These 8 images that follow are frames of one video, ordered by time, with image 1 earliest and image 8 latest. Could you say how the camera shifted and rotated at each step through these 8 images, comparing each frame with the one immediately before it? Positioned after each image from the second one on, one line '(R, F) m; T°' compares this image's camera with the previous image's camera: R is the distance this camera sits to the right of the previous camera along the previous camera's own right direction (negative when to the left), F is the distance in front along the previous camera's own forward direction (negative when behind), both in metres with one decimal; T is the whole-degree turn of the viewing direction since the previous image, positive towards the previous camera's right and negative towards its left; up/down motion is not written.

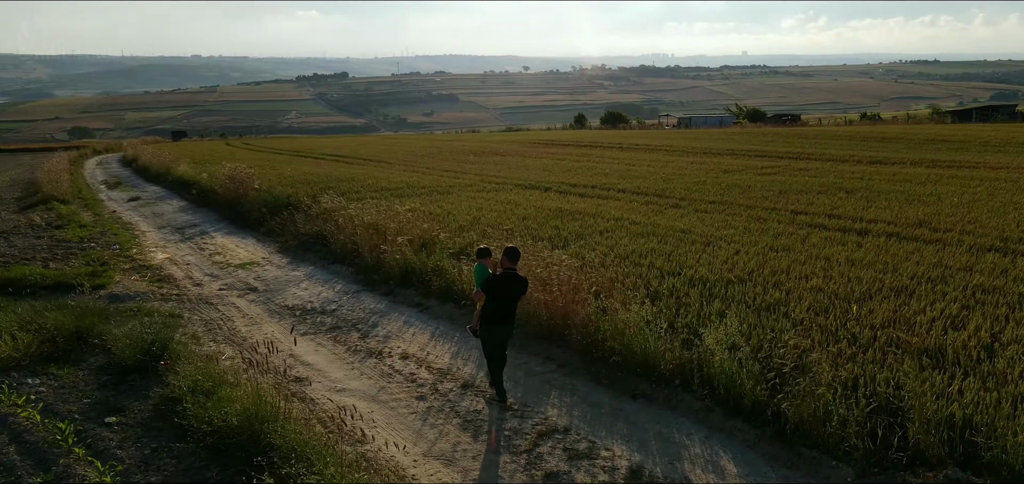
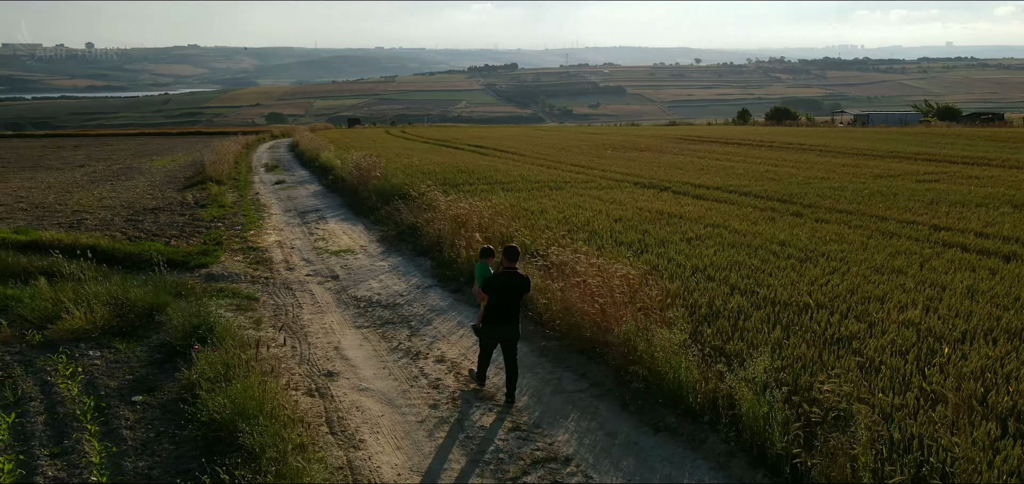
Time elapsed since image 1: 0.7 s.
(+1.0, +0.5) m; -12°
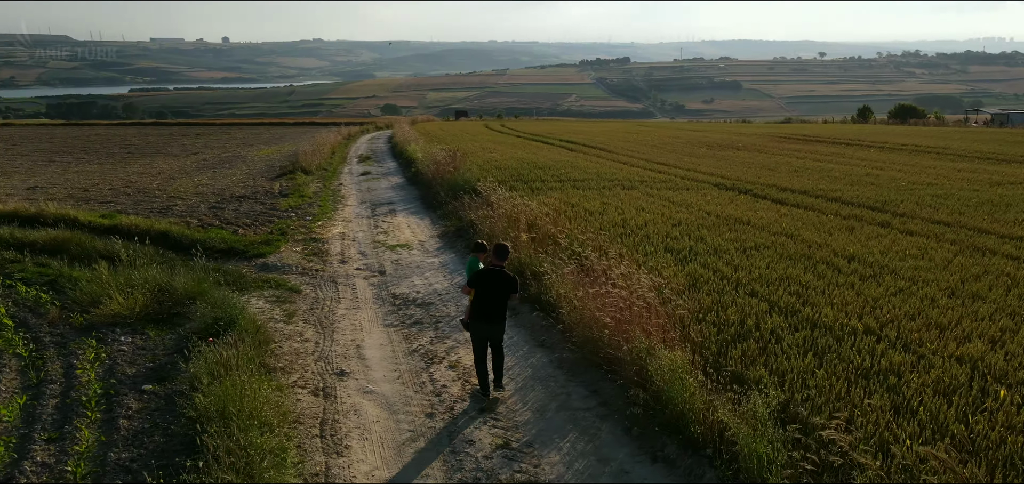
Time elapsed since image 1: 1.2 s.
(+0.7, +0.3) m; -8°
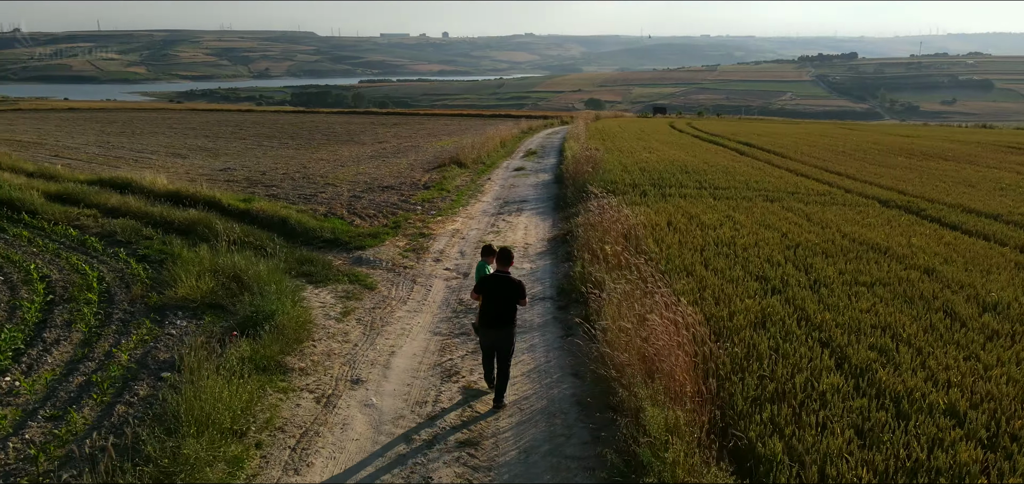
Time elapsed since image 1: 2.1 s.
(+1.3, +0.7) m; -15°
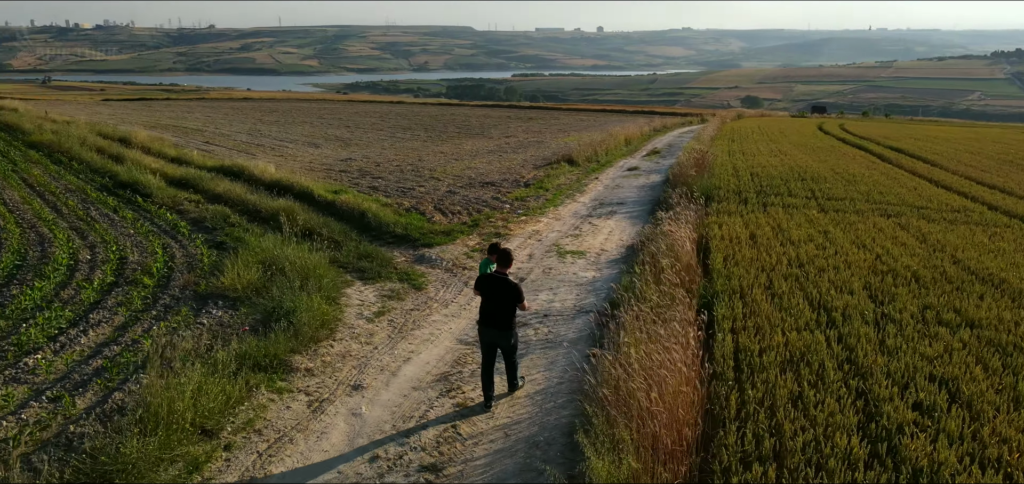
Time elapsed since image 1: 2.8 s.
(+1.0, +0.5) m; -11°
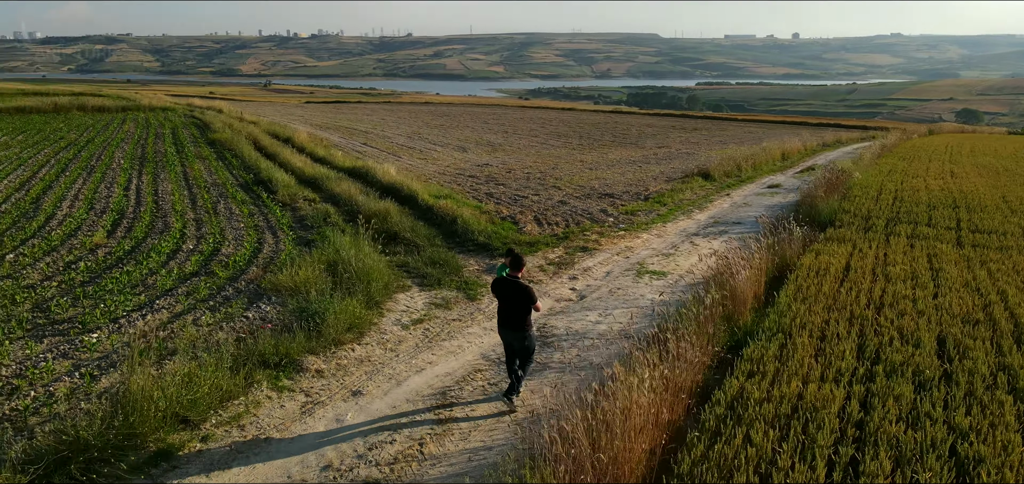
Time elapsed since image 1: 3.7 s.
(+1.3, +0.3) m; -13°
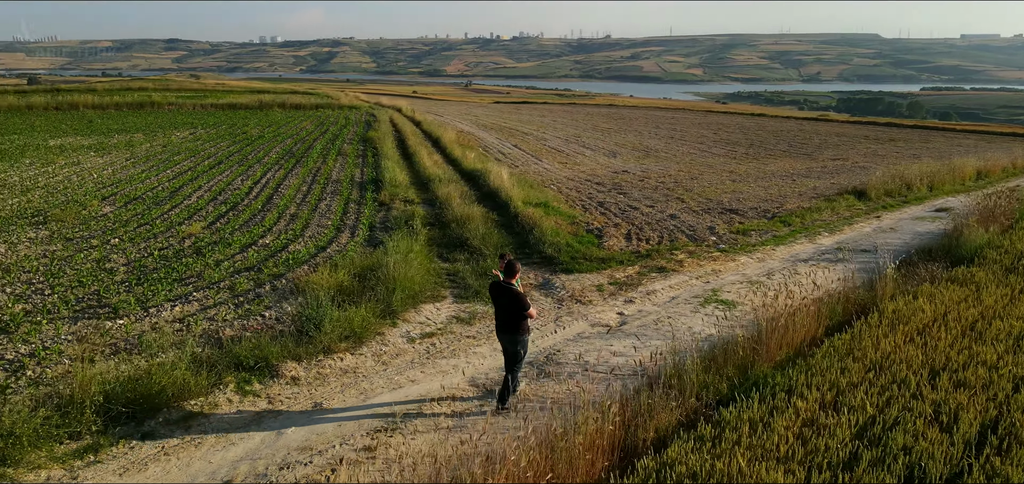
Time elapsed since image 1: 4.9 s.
(+1.6, +0.6) m; -14°
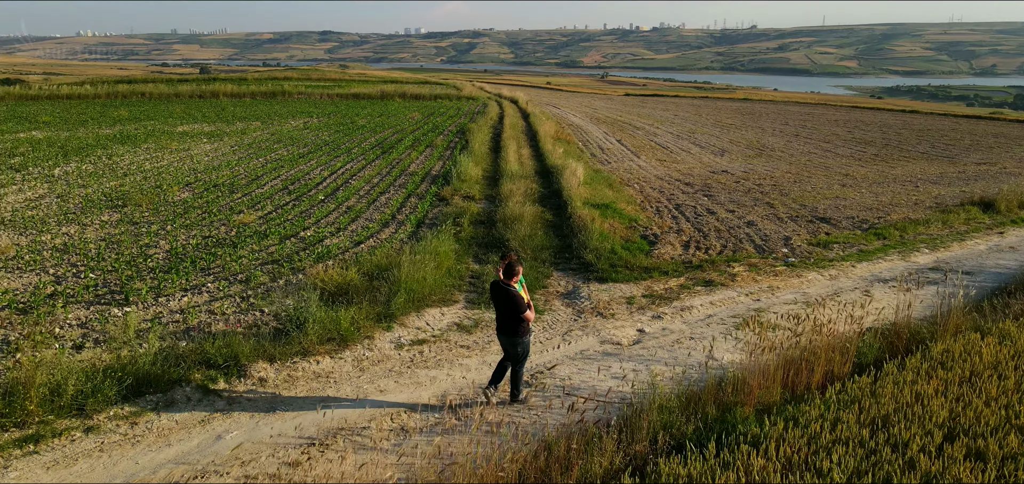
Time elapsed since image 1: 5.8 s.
(+1.2, +0.6) m; -10°
